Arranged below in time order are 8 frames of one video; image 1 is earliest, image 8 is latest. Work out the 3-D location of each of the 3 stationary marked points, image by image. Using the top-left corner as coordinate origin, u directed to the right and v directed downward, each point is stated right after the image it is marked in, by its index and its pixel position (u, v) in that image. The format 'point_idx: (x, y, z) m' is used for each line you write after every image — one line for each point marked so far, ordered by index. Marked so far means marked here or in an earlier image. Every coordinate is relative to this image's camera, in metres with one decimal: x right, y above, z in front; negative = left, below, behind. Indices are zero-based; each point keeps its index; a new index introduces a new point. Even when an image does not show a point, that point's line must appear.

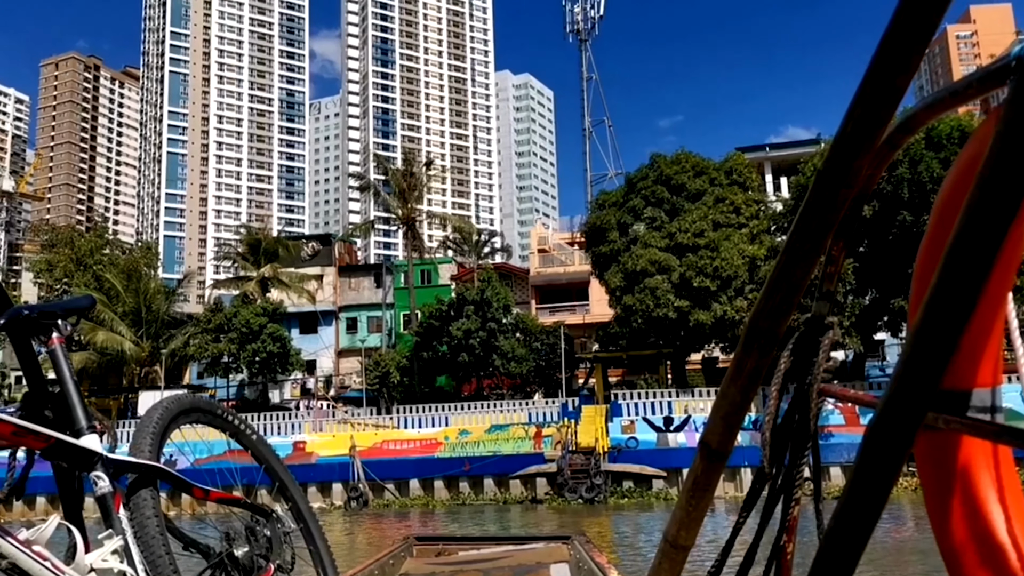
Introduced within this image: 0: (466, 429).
0: (-0.8, -2.7, +15.9) m
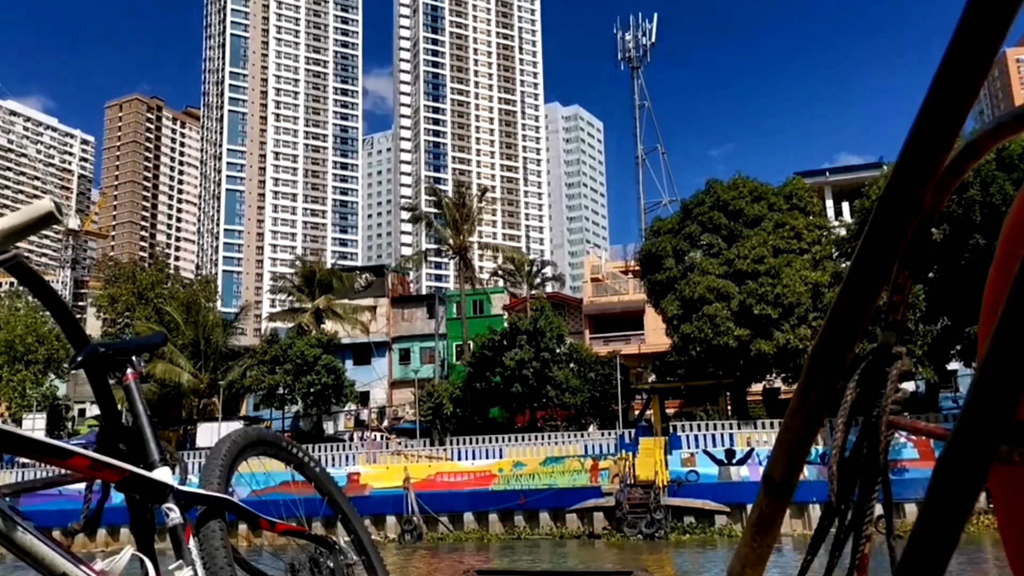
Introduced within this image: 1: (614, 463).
0: (+0.2, -3.2, +15.7) m
1: (+2.0, -3.2, +15.2) m
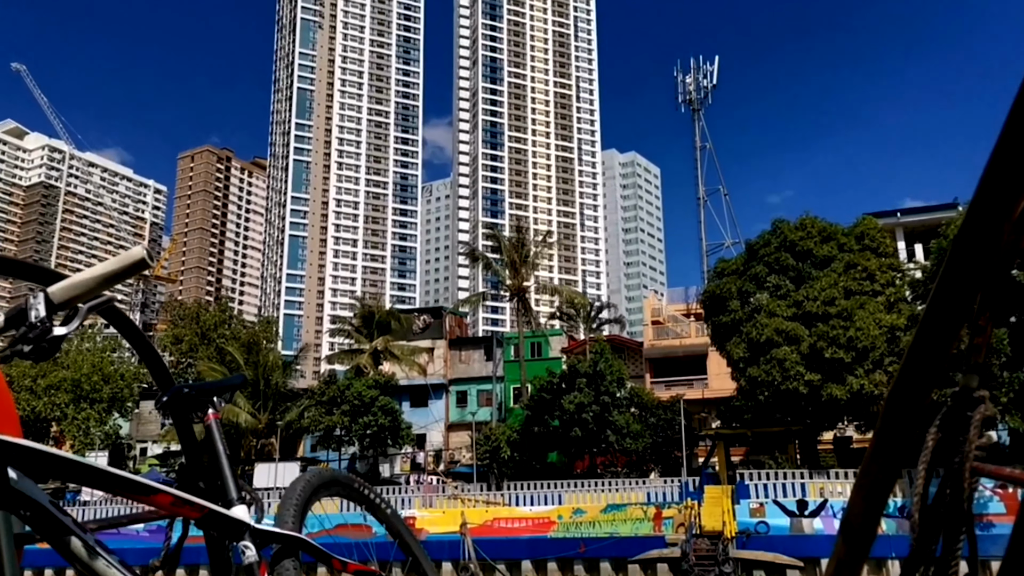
0: (+1.3, -4.0, +15.2) m
1: (+3.0, -3.9, +14.6) m
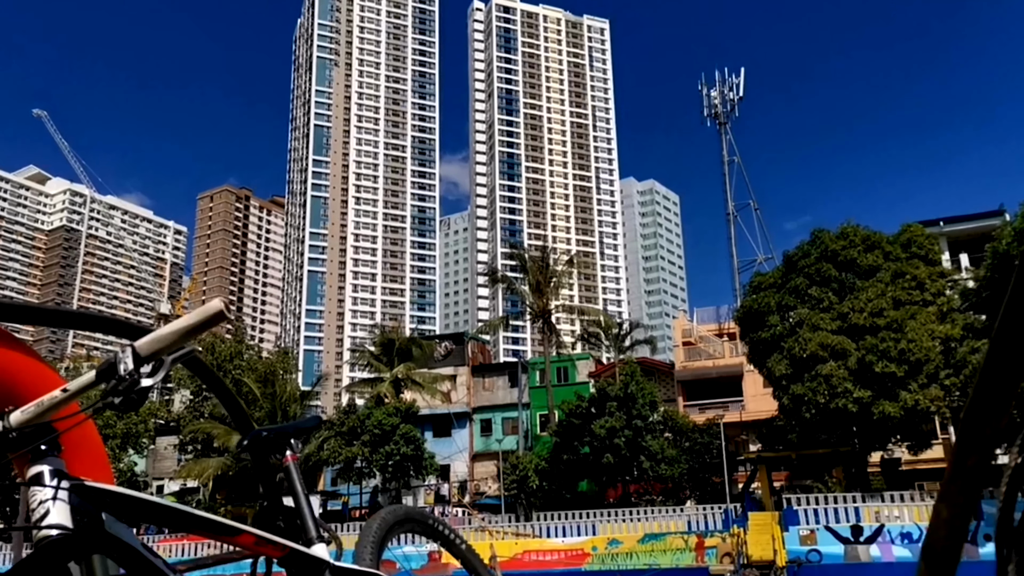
0: (+1.8, -4.4, +14.5) m
1: (+3.5, -4.2, +13.8) m
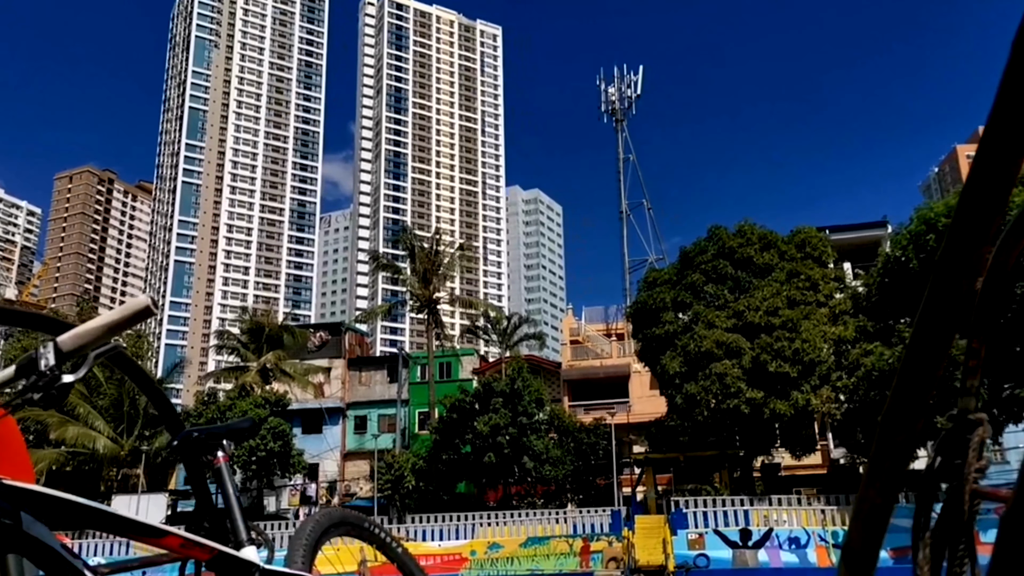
0: (-0.3, -4.2, +13.7) m
1: (+1.5, -4.1, +13.3) m
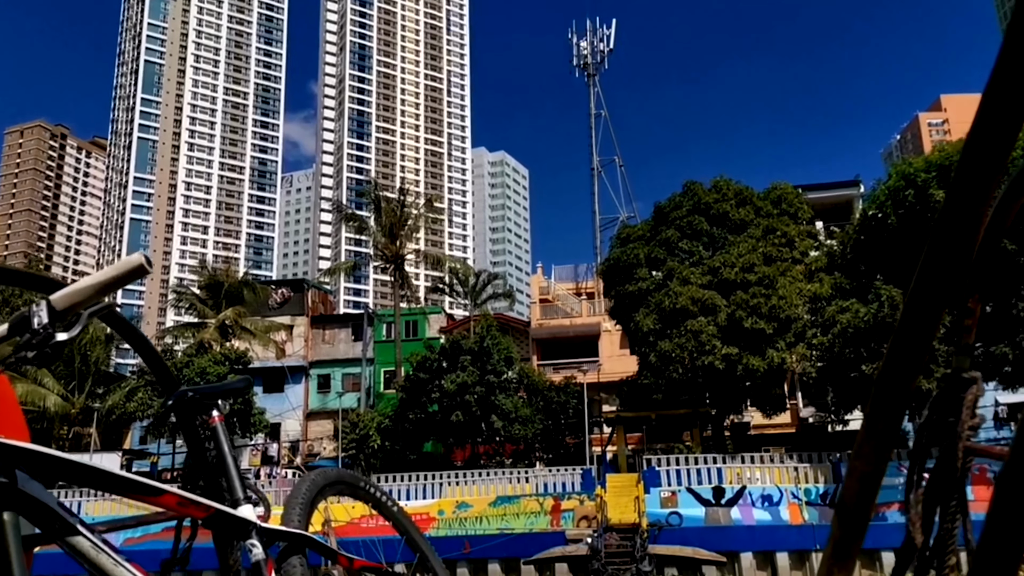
0: (-0.8, -3.5, +13.5) m
1: (+1.0, -3.4, +13.2) m
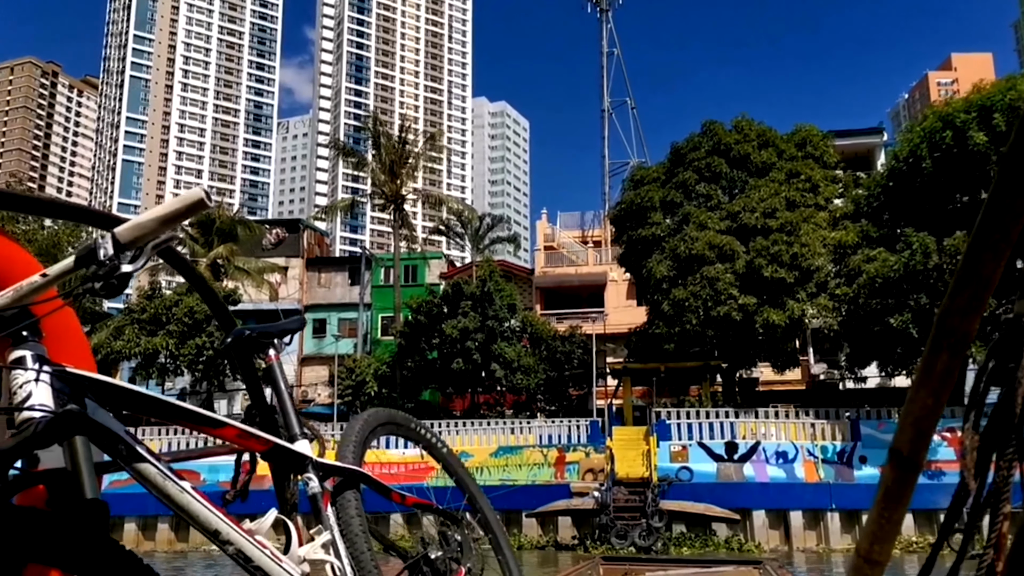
0: (-0.9, -2.6, +13.1) m
1: (+1.0, -2.6, +12.8) m
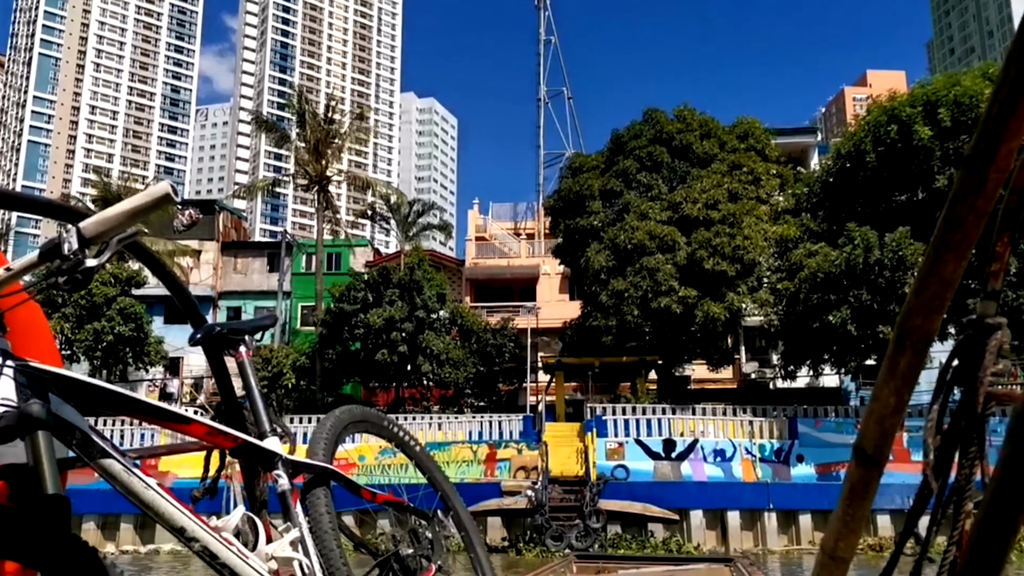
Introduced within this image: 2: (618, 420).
0: (-2.0, -2.5, +12.5) m
1: (-0.2, -2.5, +12.3) m
2: (+1.8, -2.4, +15.1) m
